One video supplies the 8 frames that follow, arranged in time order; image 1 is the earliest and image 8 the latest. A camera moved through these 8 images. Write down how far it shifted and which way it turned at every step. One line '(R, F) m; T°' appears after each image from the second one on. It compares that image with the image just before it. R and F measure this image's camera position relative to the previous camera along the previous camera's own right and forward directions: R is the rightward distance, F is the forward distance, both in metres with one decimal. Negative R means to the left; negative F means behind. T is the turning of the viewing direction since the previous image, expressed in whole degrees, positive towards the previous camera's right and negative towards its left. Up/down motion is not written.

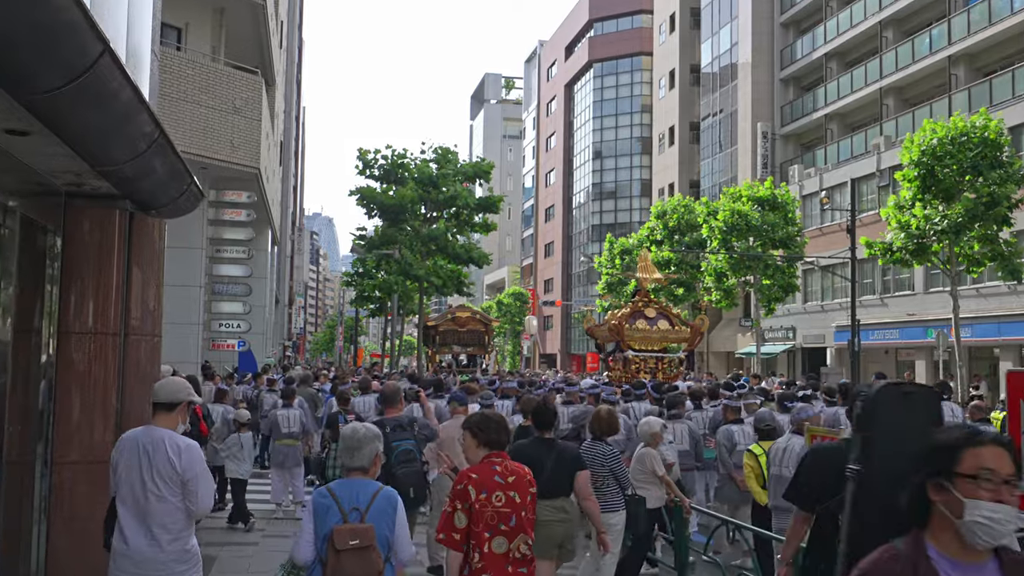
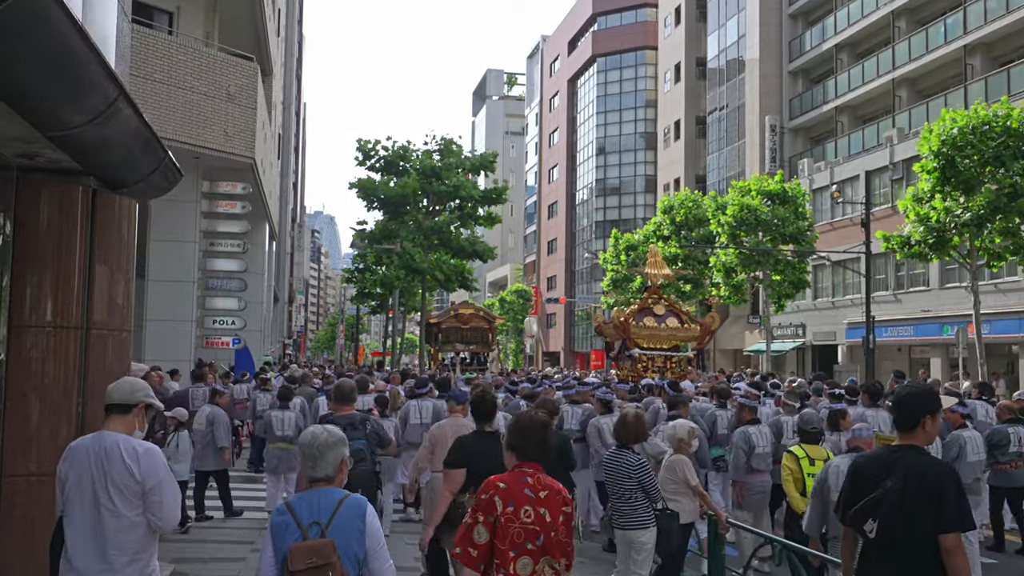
(-0.1, +0.9) m; 0°
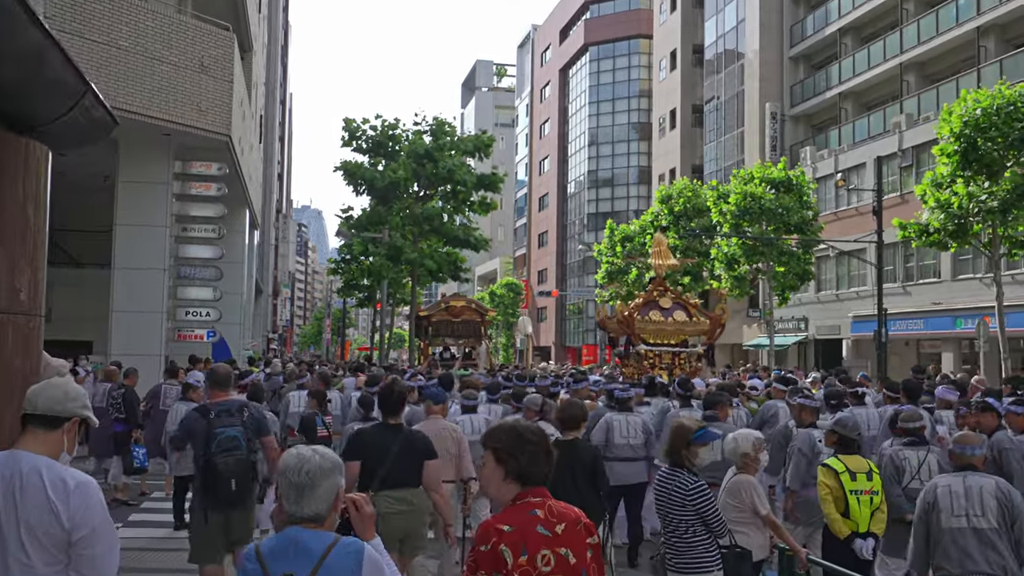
(-0.2, +1.5) m; +1°
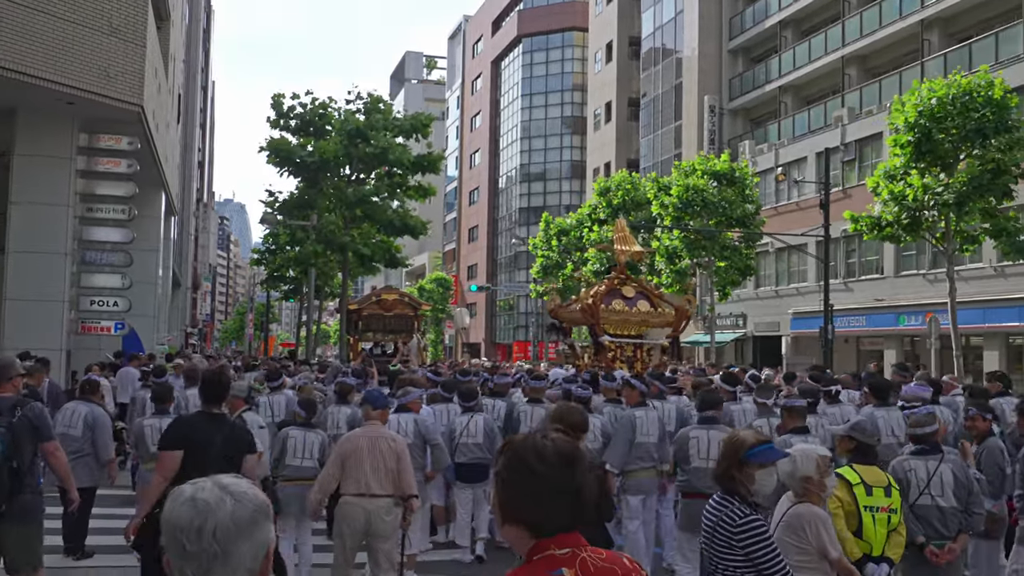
(-0.3, +1.4) m; +4°
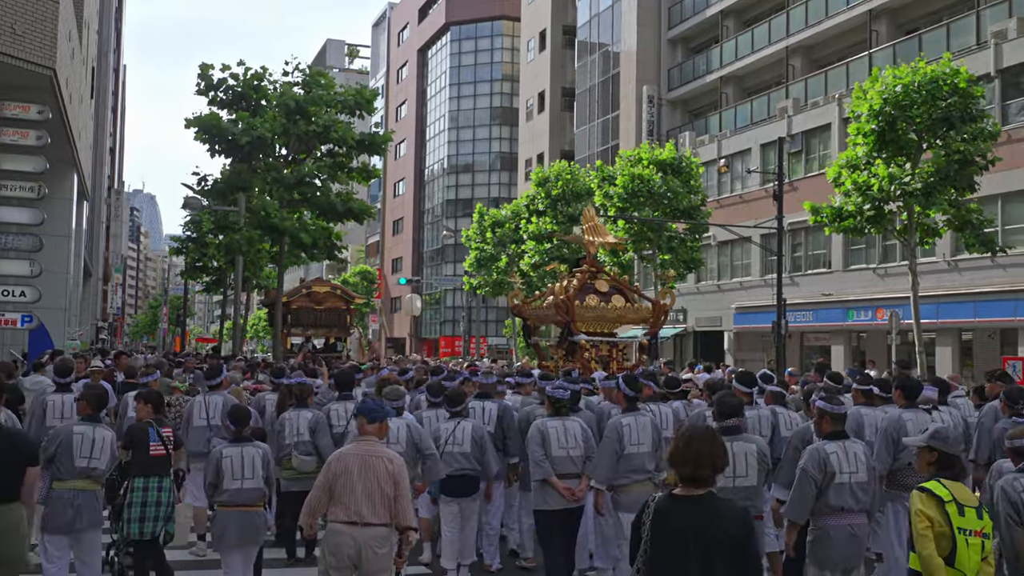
(-0.7, +1.5) m; +5°
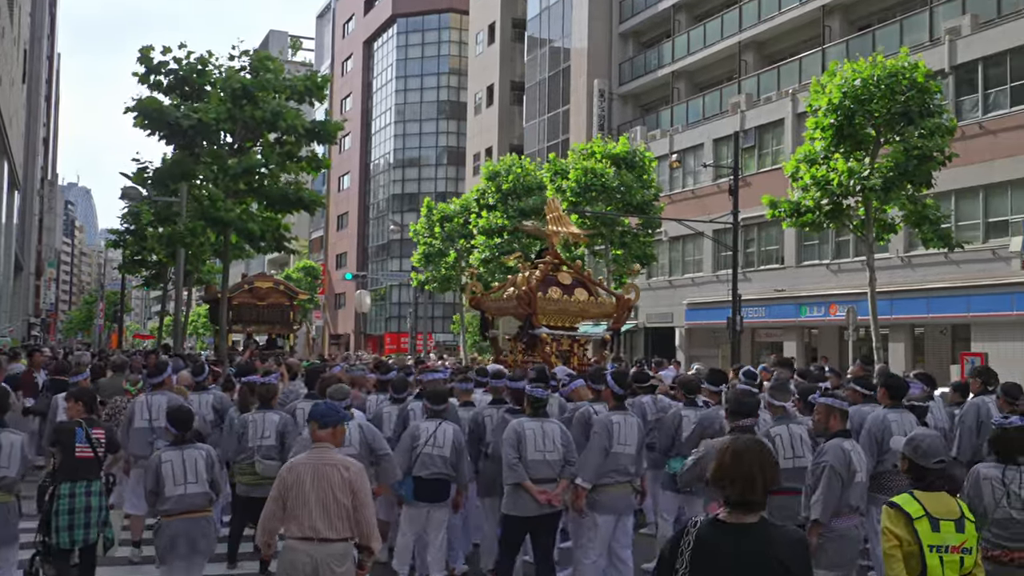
(-0.2, +0.6) m; +3°
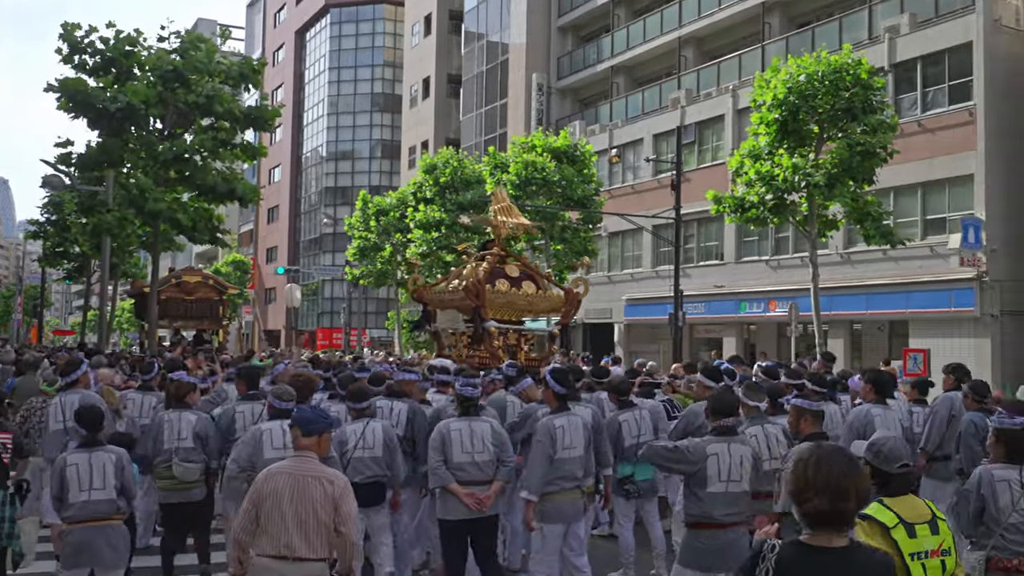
(-0.2, +0.5) m; +4°
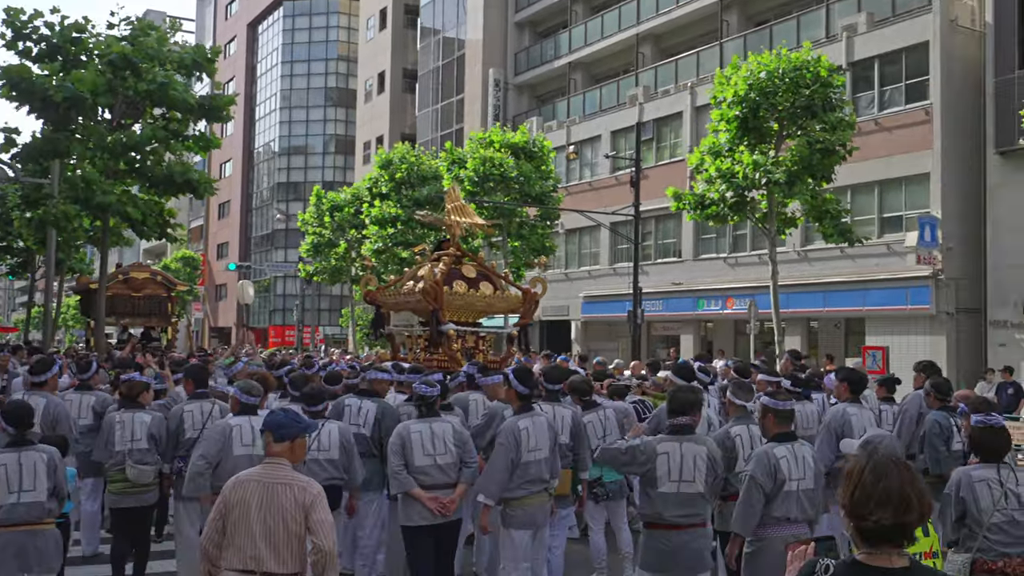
(-0.1, +0.3) m; +3°
